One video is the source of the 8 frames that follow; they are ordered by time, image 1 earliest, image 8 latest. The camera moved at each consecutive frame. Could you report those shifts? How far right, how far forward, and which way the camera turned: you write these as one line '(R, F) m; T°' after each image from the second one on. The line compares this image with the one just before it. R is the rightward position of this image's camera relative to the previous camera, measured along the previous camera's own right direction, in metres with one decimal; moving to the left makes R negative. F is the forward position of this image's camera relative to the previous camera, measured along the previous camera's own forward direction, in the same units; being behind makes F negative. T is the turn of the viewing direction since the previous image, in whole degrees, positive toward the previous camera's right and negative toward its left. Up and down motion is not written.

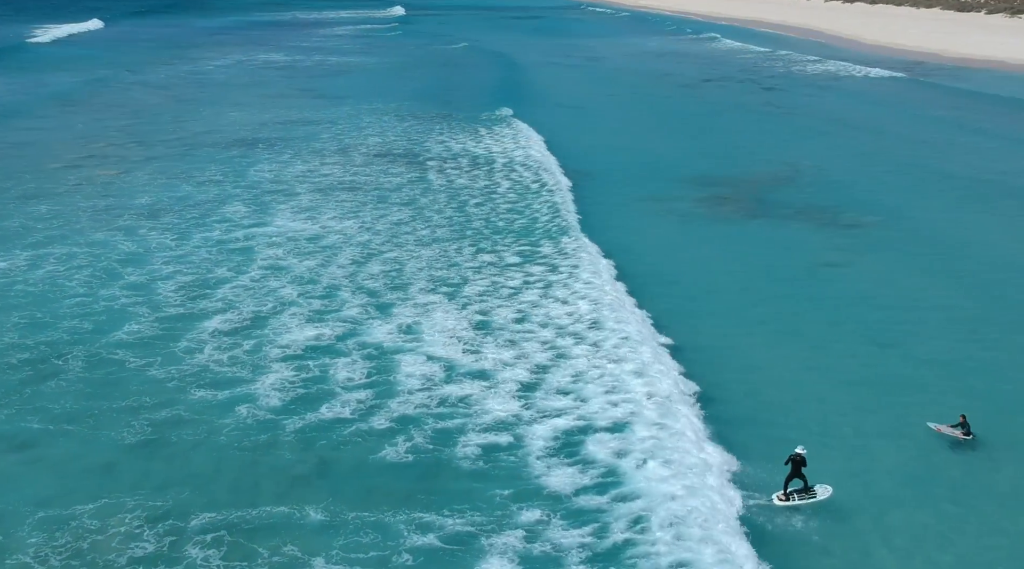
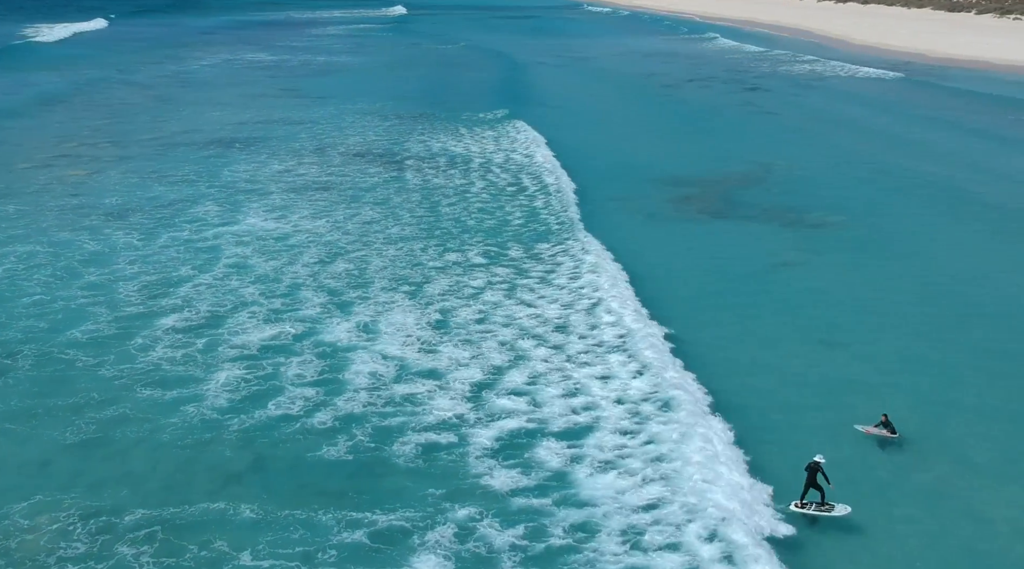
(+0.7, +0.2) m; 0°
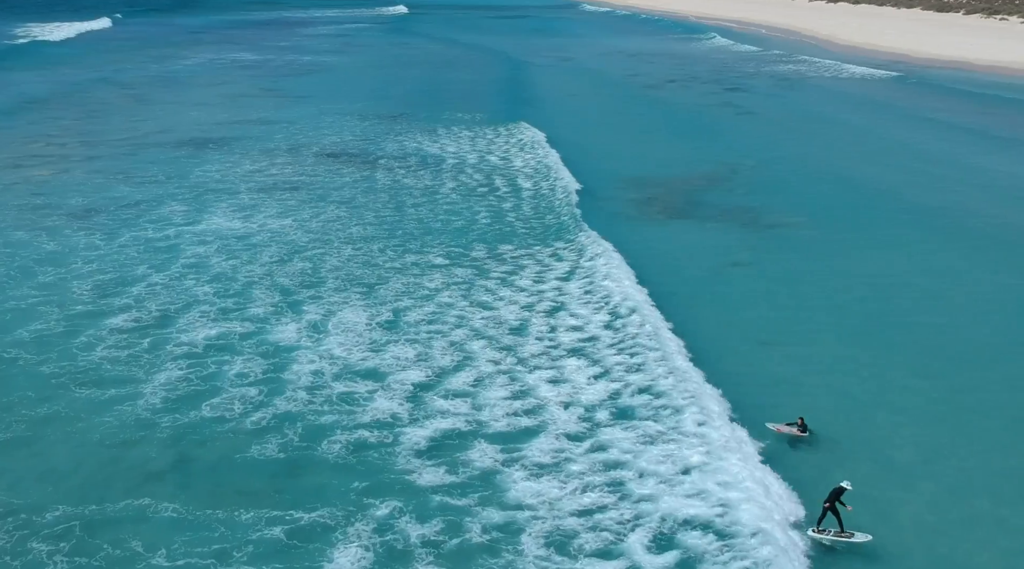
(+0.9, -0.2) m; 0°
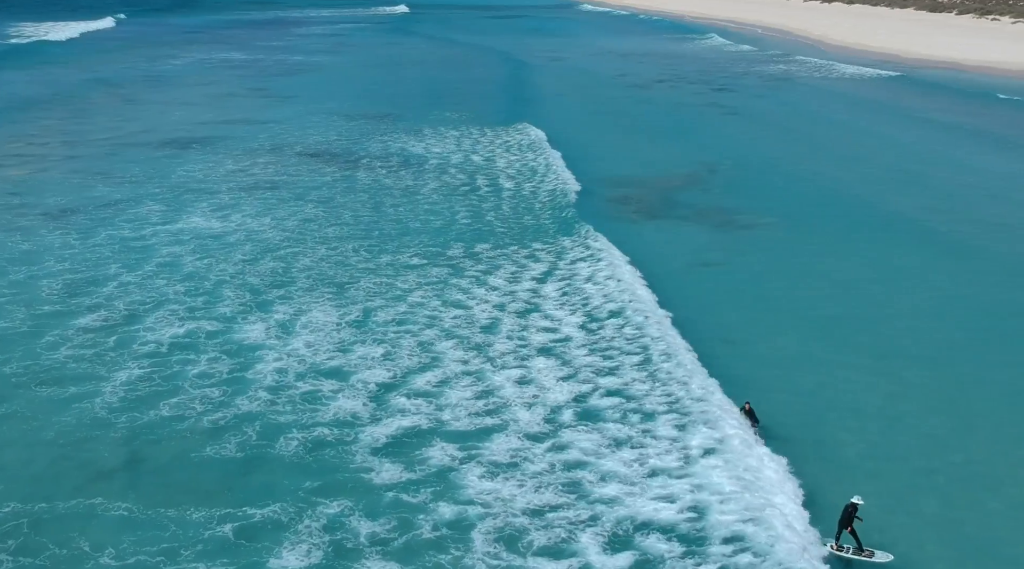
(+0.6, -0.1) m; 0°
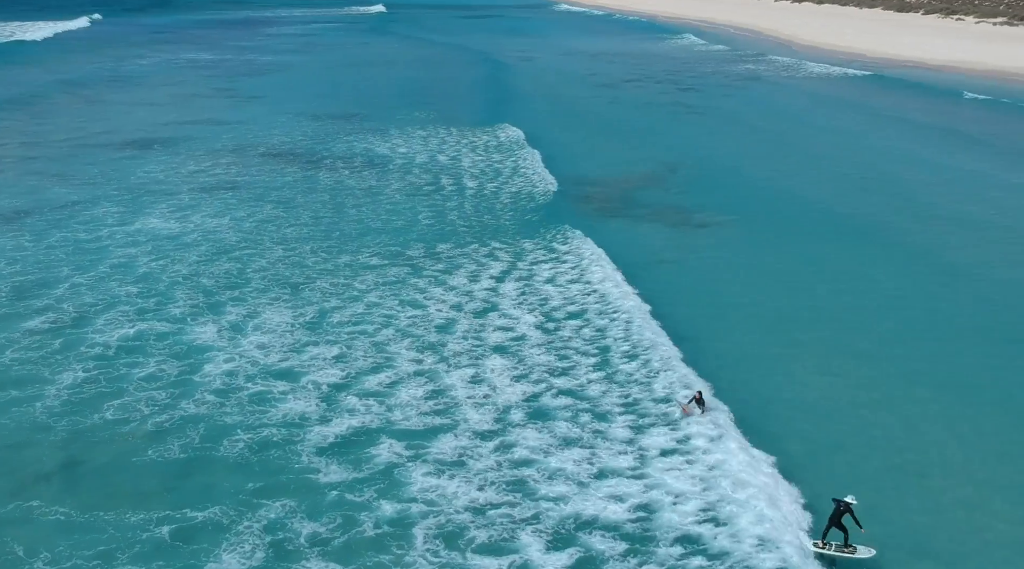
(+0.4, 0.0) m; +1°
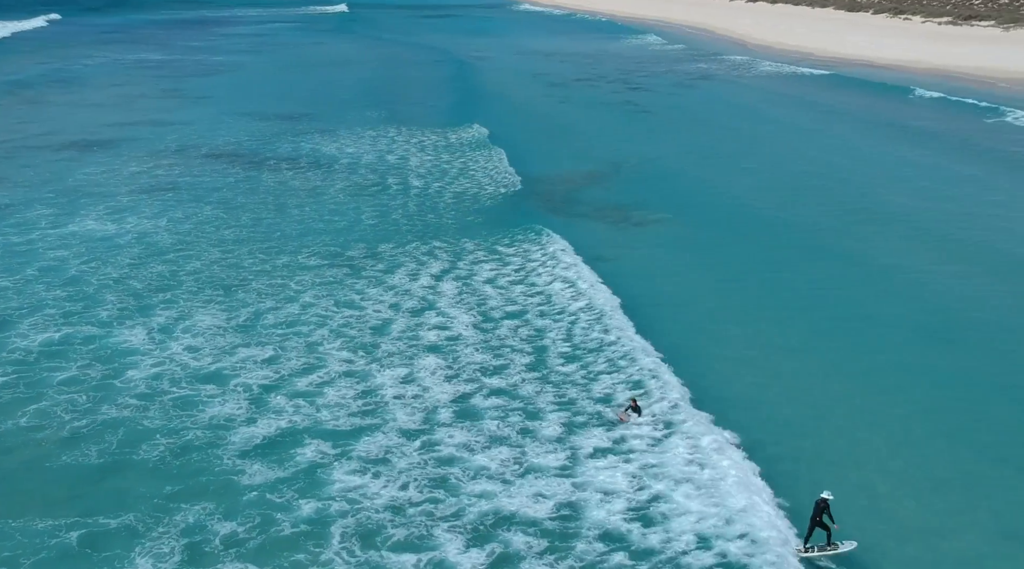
(+0.6, 0.0) m; +2°
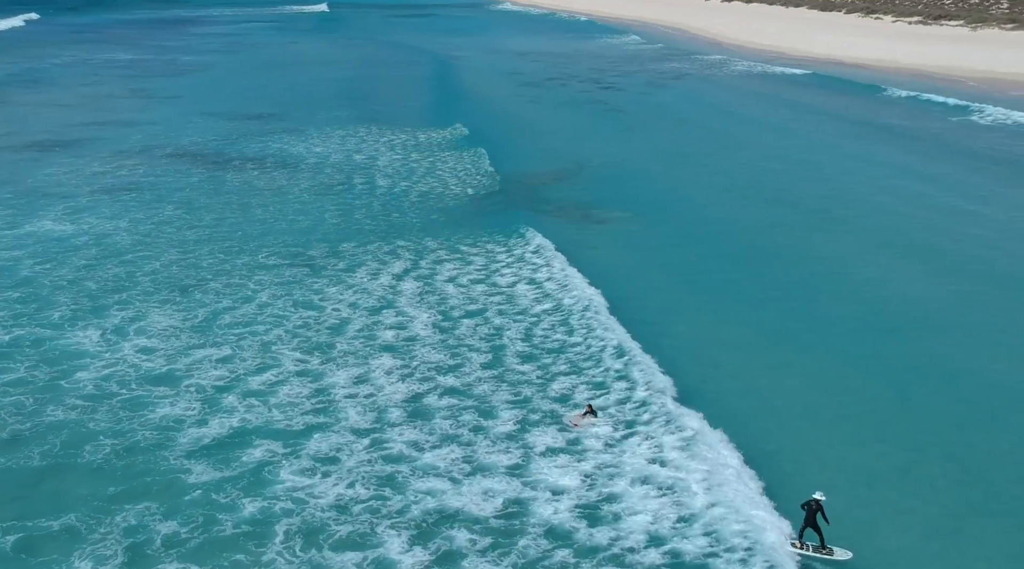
(+0.5, 0.0) m; +1°
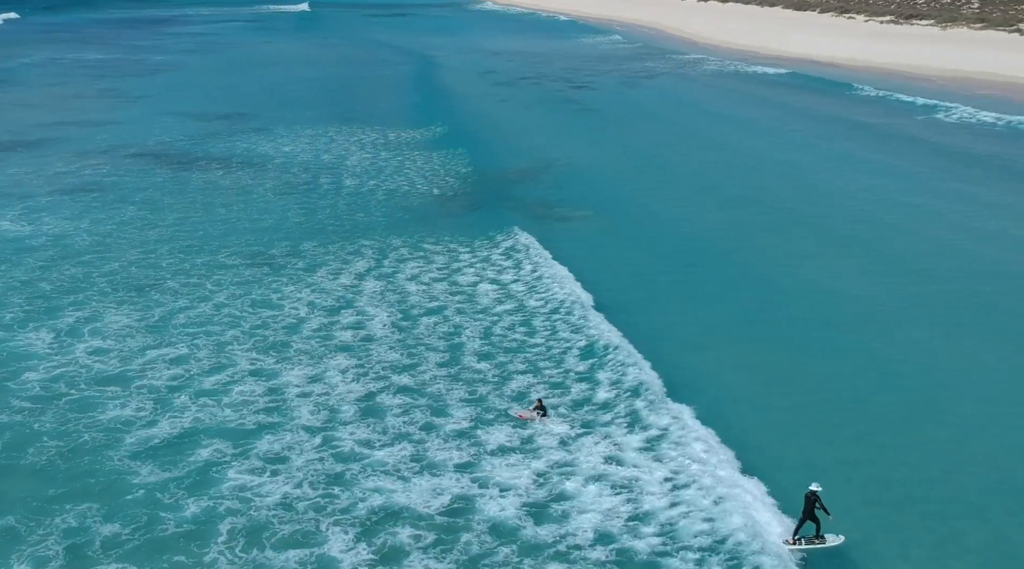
(+0.5, 0.0) m; +1°
